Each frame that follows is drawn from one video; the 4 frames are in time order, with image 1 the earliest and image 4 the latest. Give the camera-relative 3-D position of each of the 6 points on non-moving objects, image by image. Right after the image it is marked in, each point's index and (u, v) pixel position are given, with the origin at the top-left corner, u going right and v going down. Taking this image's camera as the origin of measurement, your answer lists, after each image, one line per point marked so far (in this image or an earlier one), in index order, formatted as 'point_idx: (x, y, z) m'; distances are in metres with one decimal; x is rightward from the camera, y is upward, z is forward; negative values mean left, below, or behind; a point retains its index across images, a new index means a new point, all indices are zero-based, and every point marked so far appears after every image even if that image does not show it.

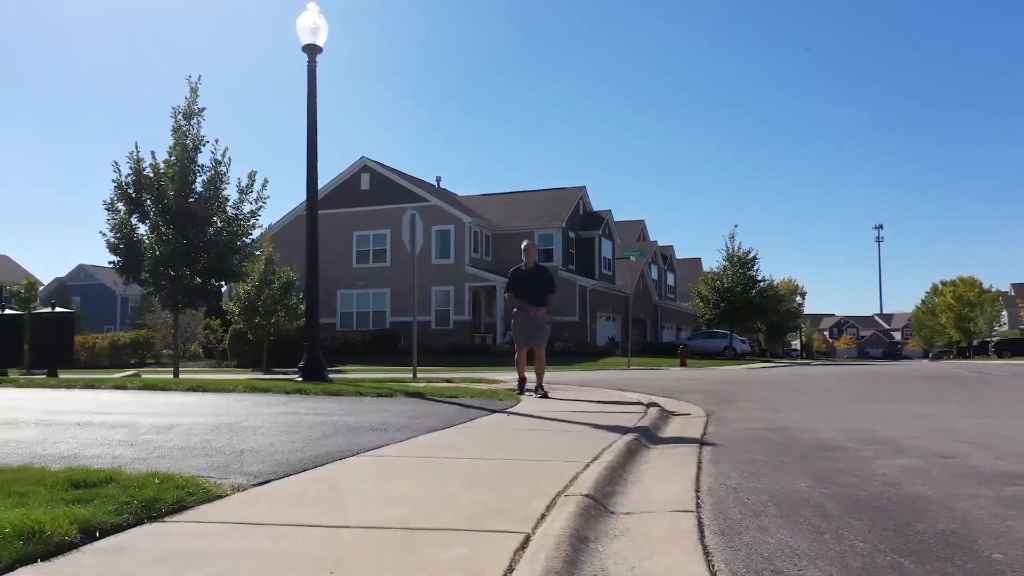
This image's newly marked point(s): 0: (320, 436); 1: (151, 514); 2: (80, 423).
0: (-1.6, -1.2, +6.7) m
1: (-1.5, -0.9, +3.5) m
2: (-3.7, -1.1, +7.0) m
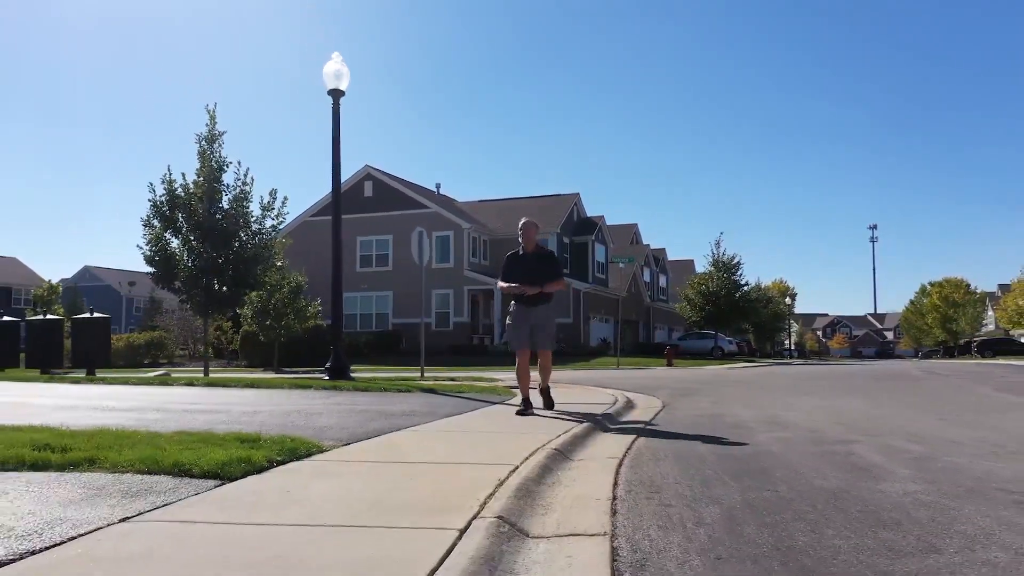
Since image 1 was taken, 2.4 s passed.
0: (-1.6, -1.4, +9.2) m
1: (-1.5, -1.2, +5.9) m
2: (-3.7, -1.4, +9.5) m
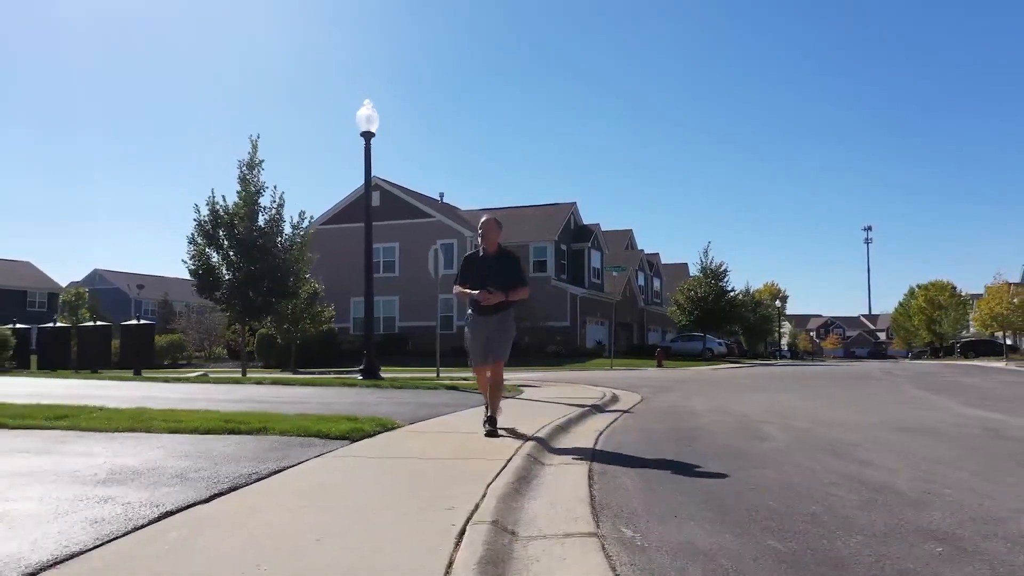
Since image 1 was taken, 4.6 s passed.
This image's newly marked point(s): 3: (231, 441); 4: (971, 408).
0: (-1.4, -1.8, +12.2) m
1: (-1.3, -1.5, +9.0) m
2: (-3.5, -1.7, +12.5) m
3: (-2.5, -1.4, +7.4) m
4: (+6.8, -1.8, +12.1) m
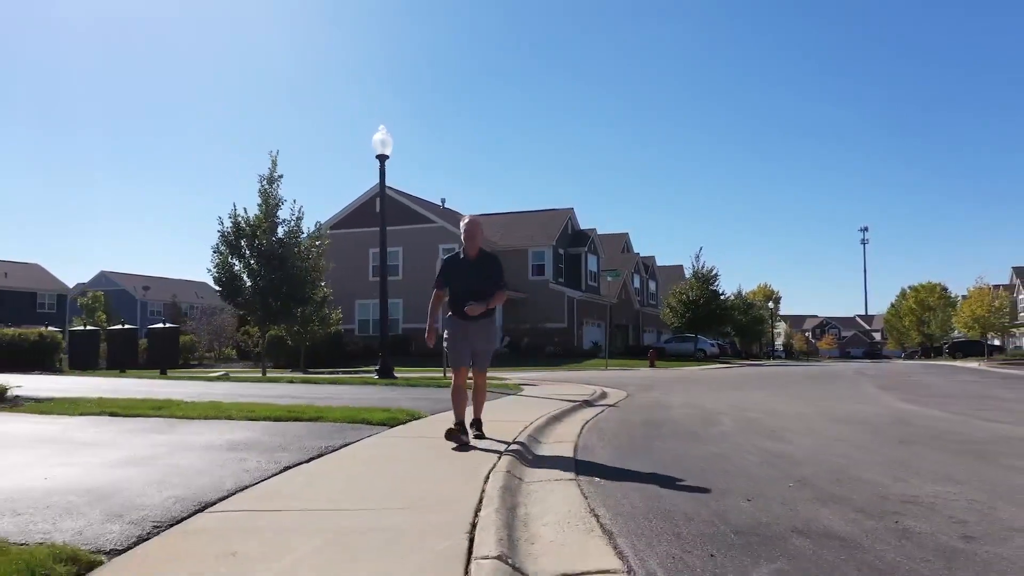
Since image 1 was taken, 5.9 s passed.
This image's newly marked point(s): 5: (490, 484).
0: (-1.4, -2.0, +14.4) m
1: (-1.3, -1.7, +11.1) m
2: (-3.5, -1.9, +14.7) m
3: (-2.5, -1.6, +9.6) m
4: (+6.8, -2.0, +14.3) m
5: (-0.2, -1.4, +6.0) m
